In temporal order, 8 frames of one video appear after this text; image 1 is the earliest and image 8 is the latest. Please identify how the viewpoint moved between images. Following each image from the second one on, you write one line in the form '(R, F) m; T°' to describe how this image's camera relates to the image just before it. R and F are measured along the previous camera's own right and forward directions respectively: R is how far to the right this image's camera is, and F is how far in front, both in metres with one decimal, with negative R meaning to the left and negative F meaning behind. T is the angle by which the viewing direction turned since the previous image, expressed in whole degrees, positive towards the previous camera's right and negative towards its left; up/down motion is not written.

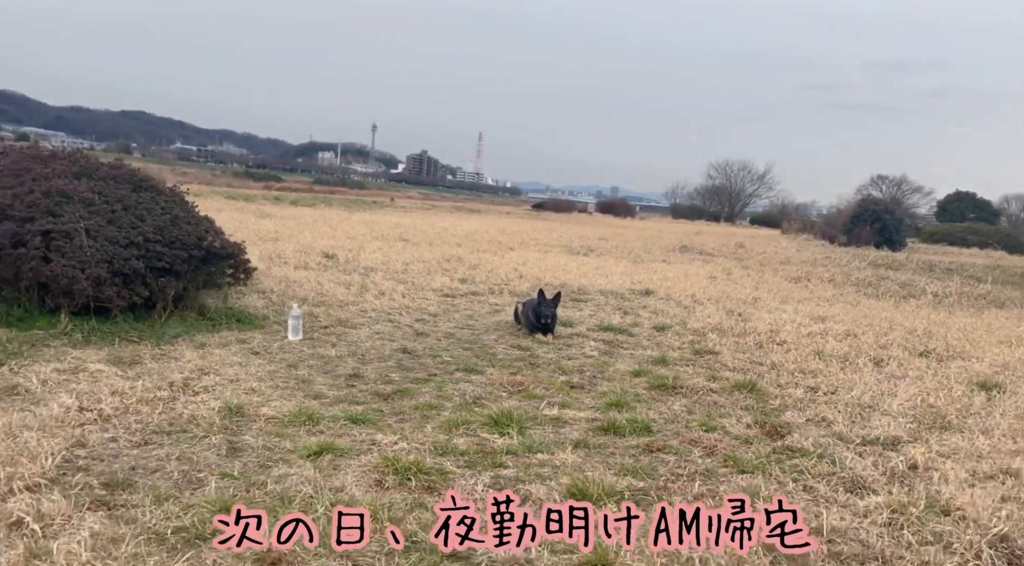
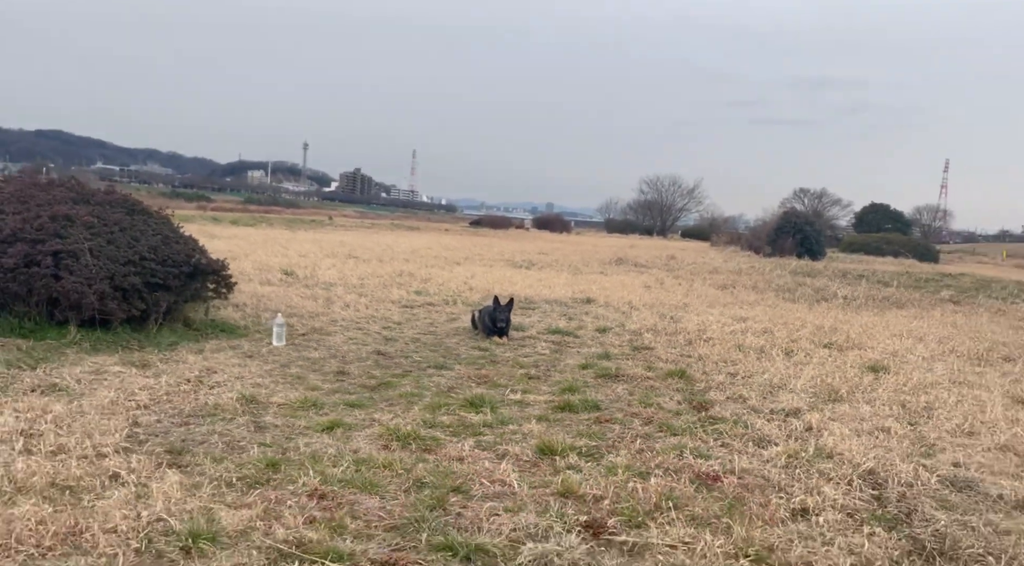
(-0.3, -1.2) m; +4°
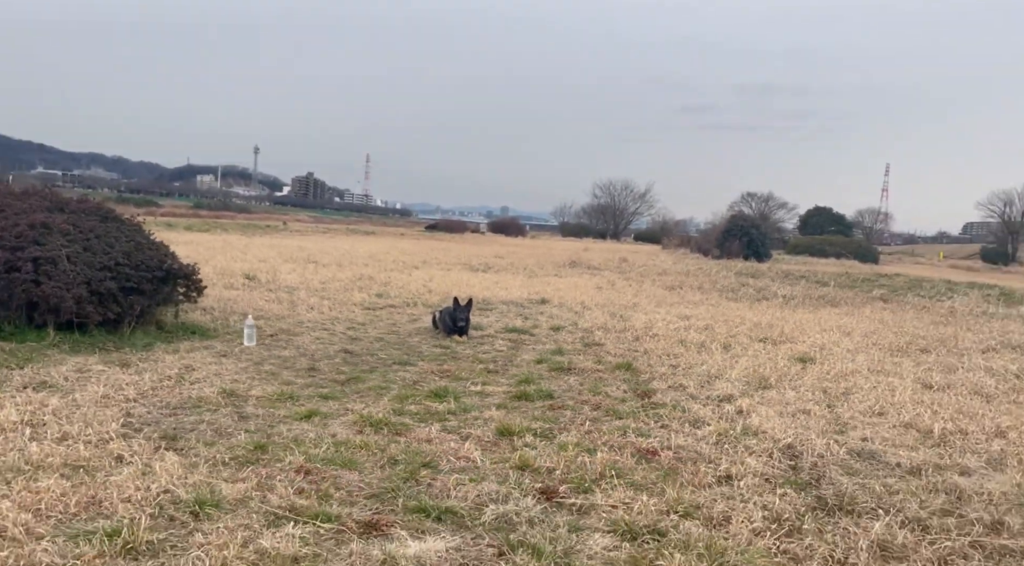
(0.0, -0.7) m; +3°
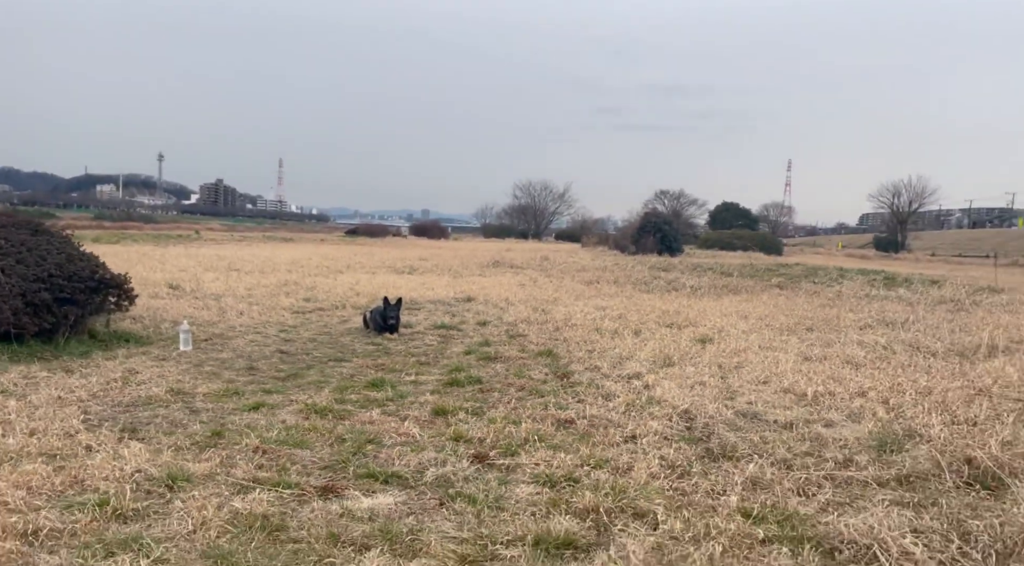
(-0.1, -0.8) m; +5°
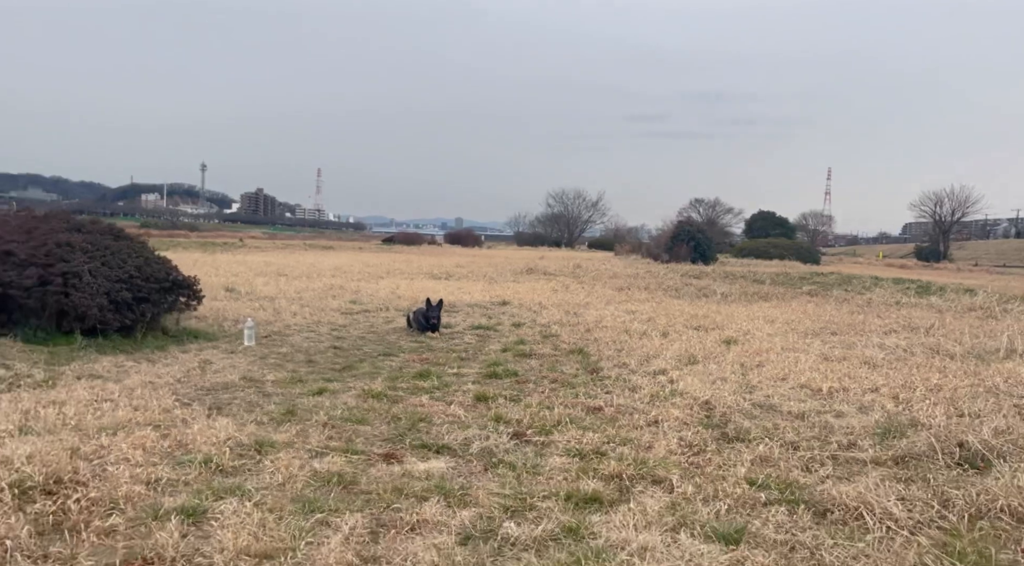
(0.0, -0.9) m; -2°
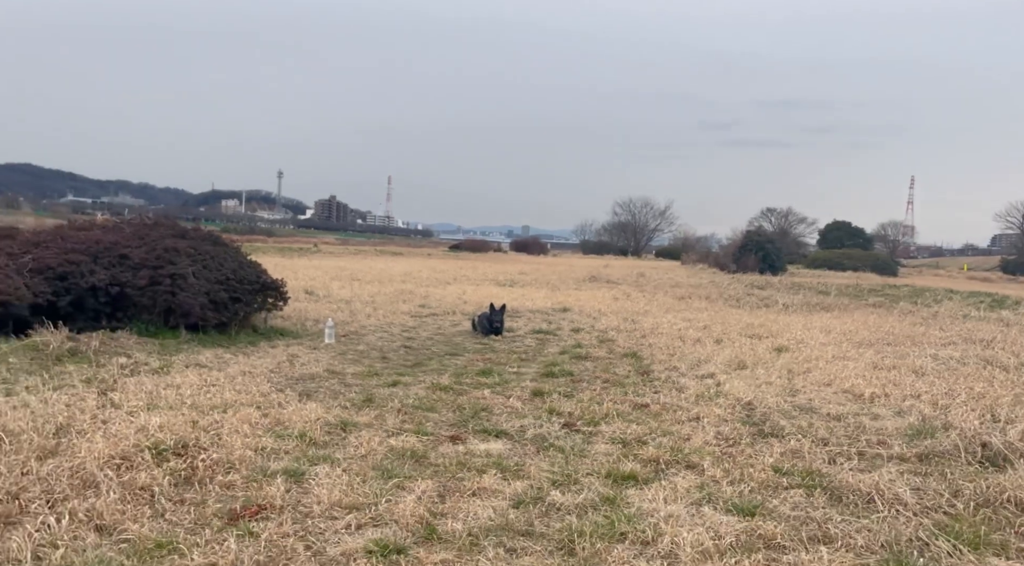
(+0.1, -0.9) m; -4°
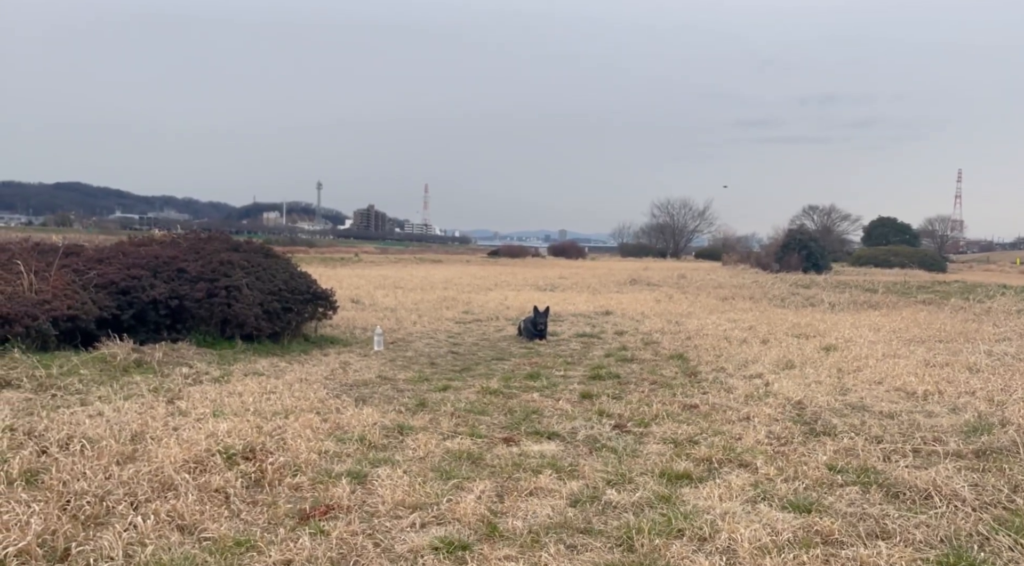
(-0.1, -0.1) m; -2°
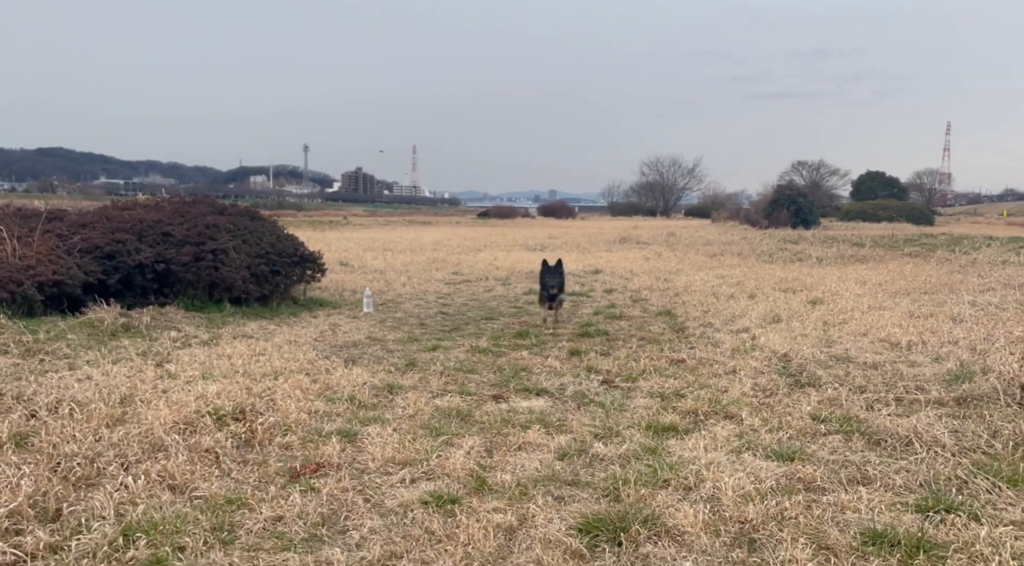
(0.0, 0.0) m; +1°
